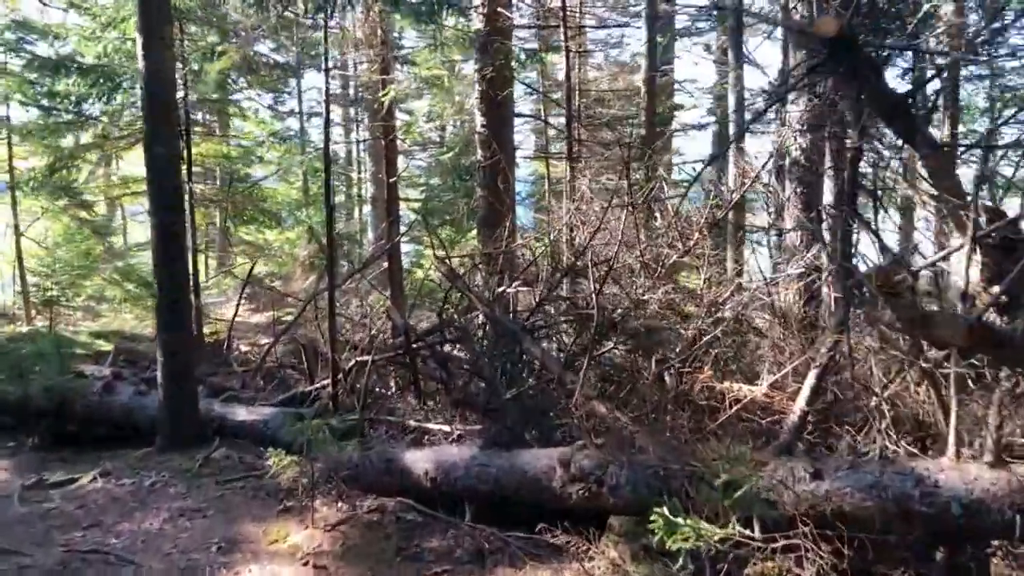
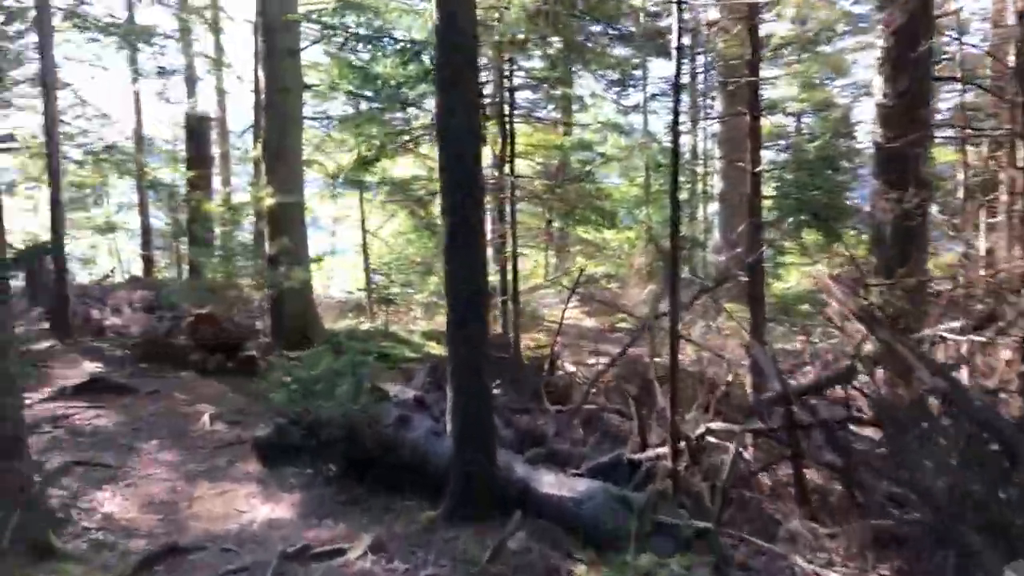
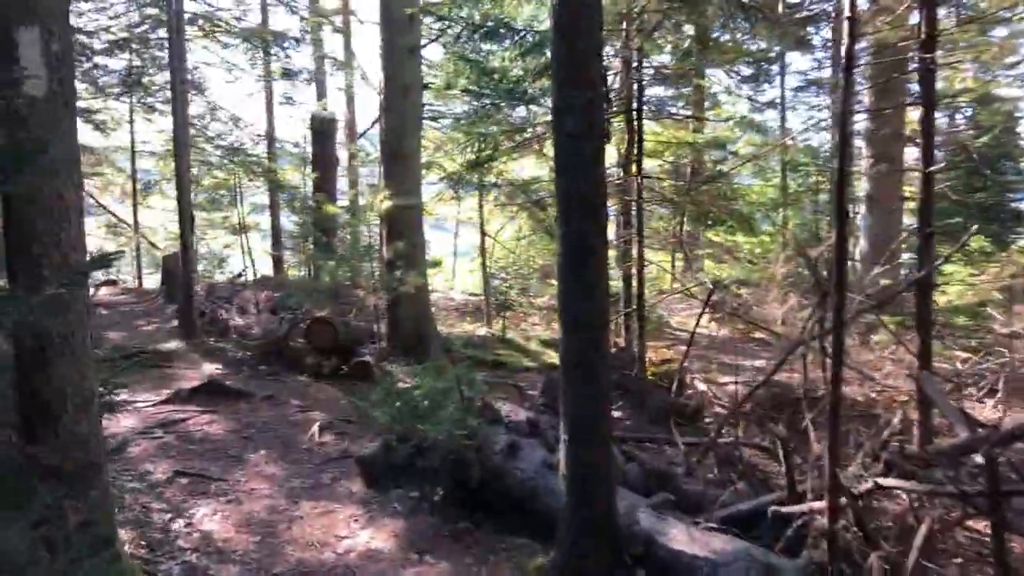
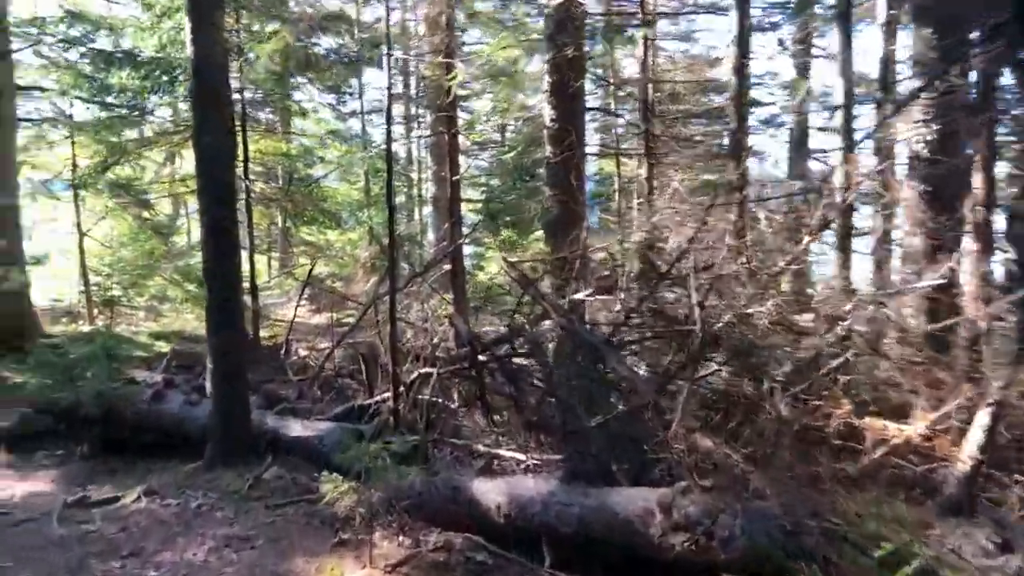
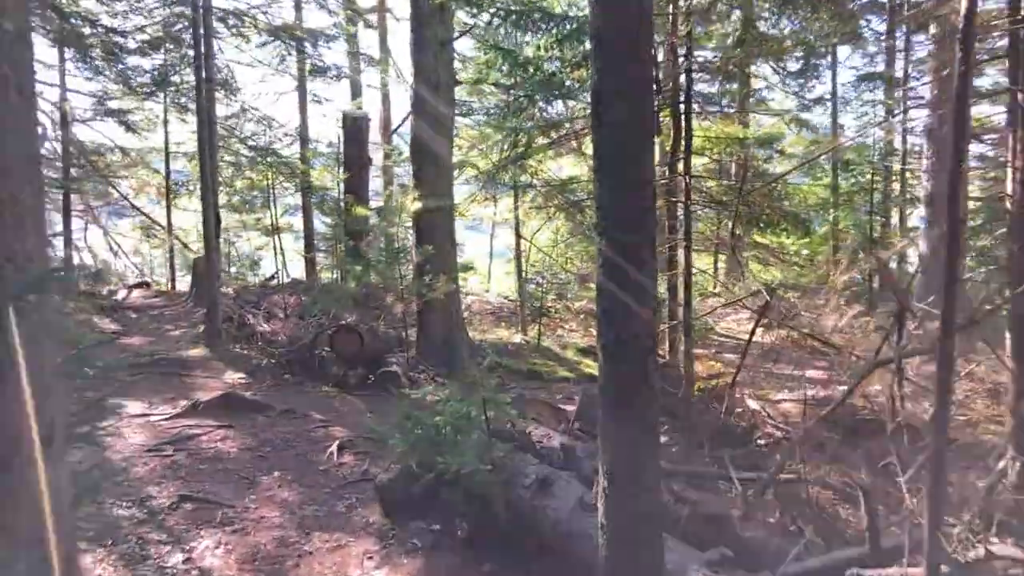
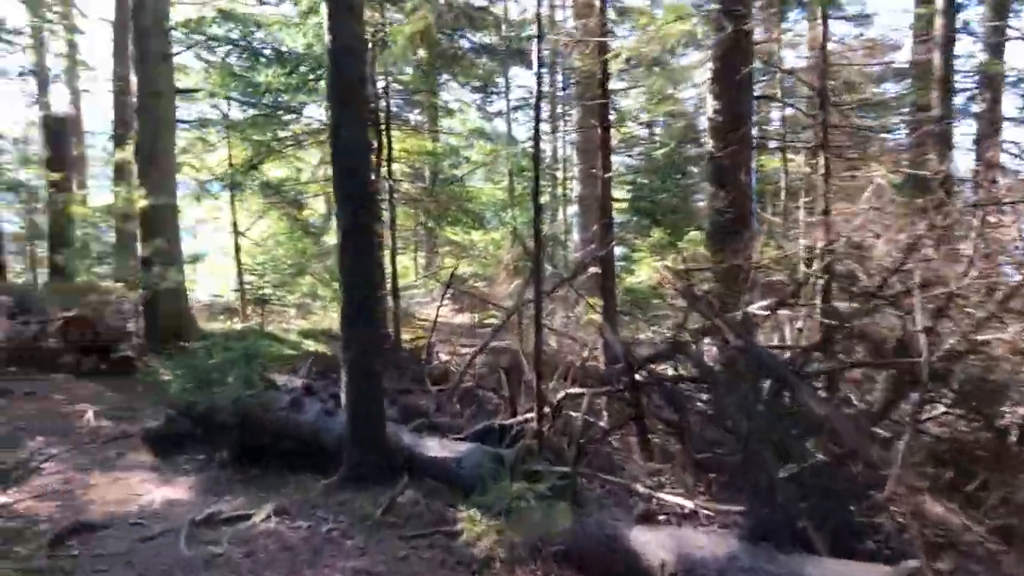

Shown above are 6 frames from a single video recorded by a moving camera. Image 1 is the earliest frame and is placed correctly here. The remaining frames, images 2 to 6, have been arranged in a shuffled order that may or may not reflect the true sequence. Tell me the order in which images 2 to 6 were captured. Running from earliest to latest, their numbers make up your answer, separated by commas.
4, 6, 2, 3, 5
